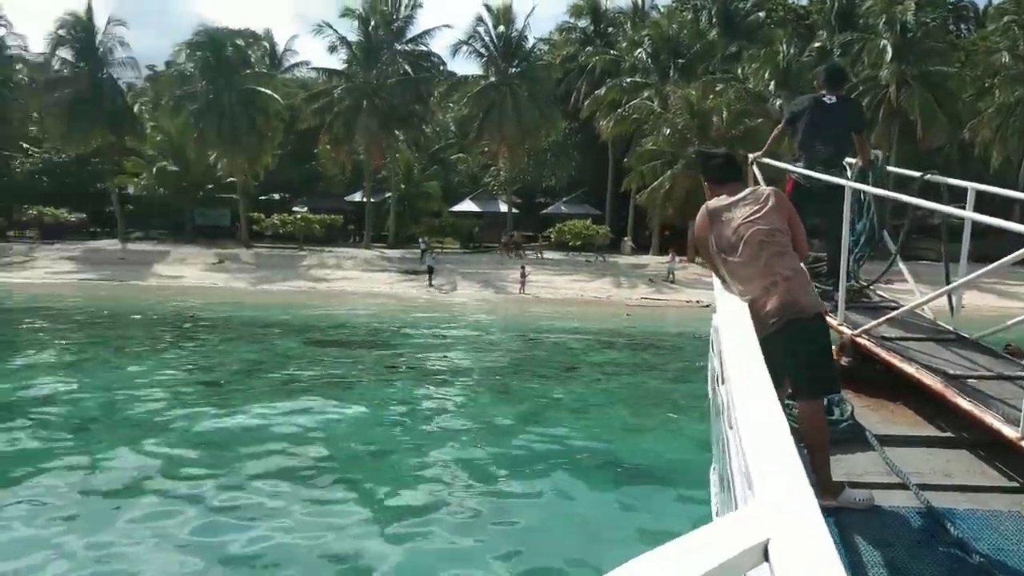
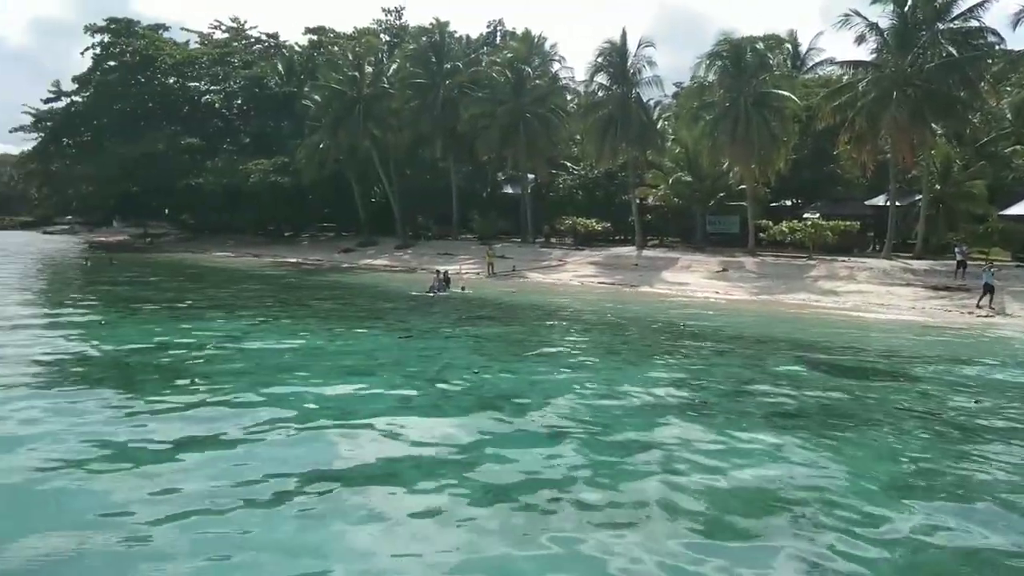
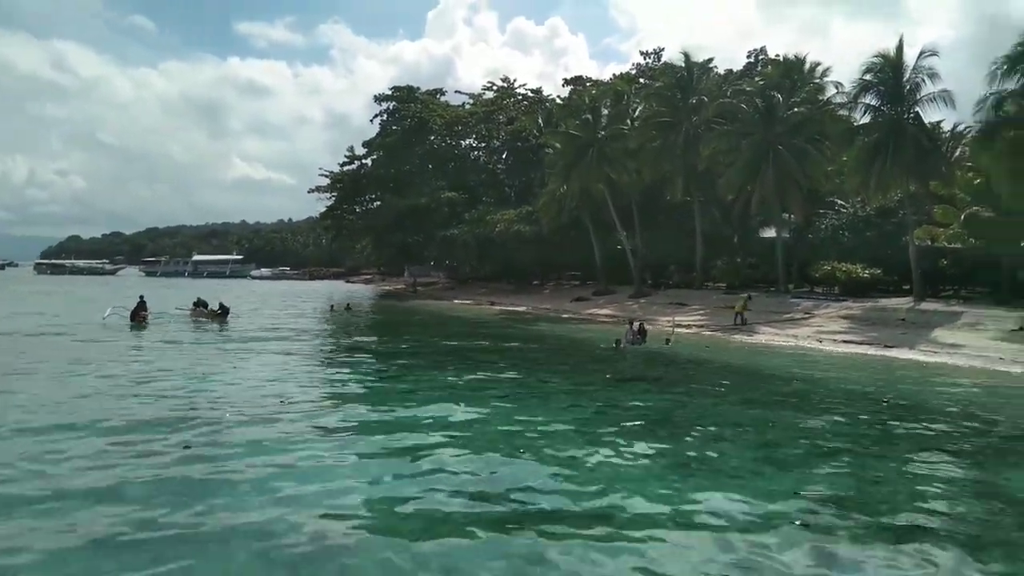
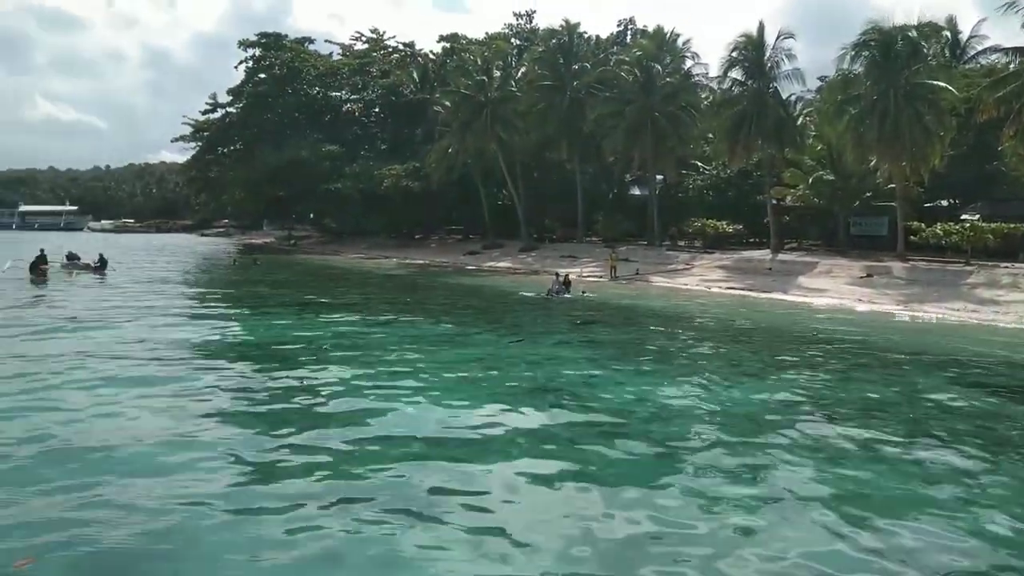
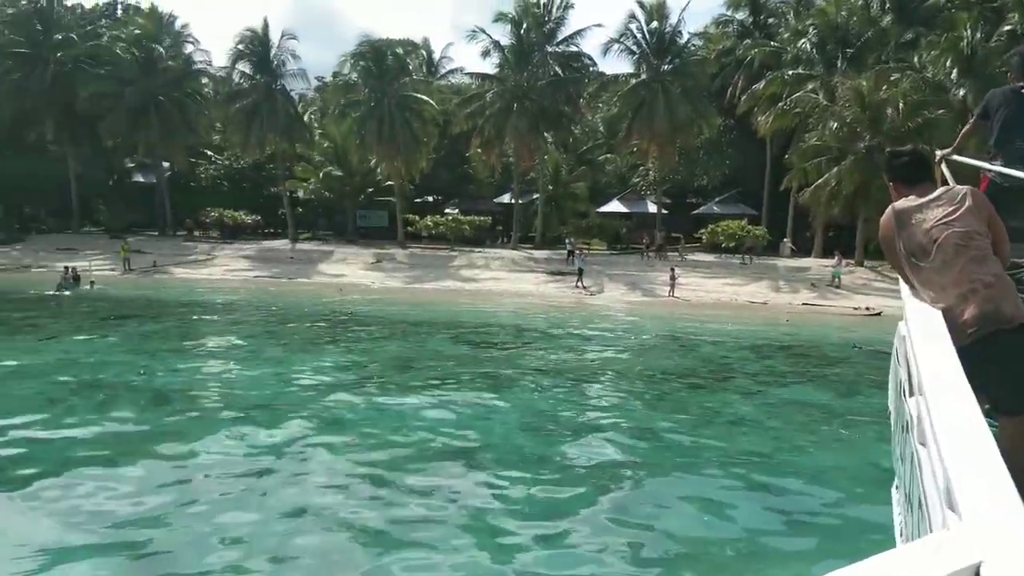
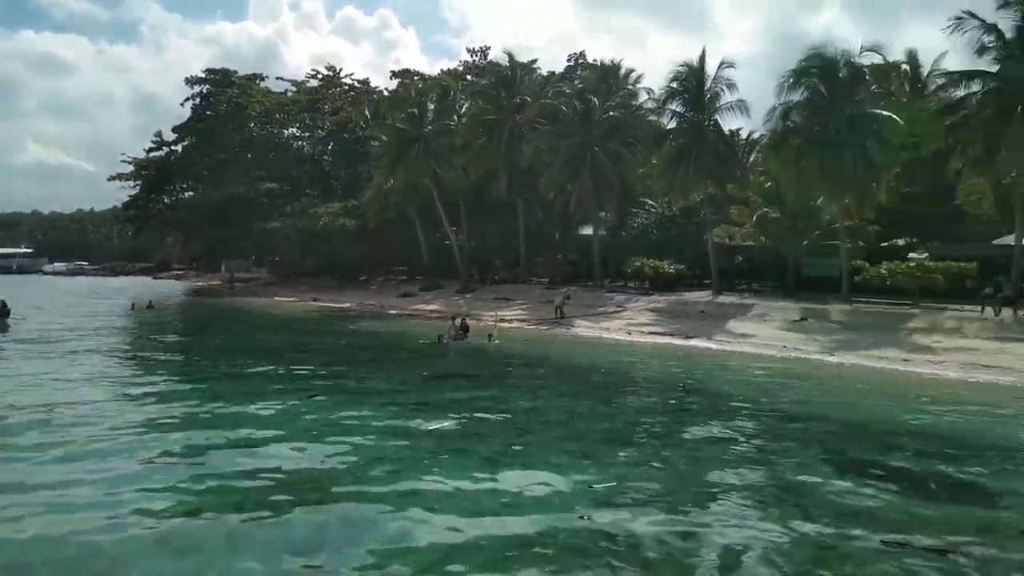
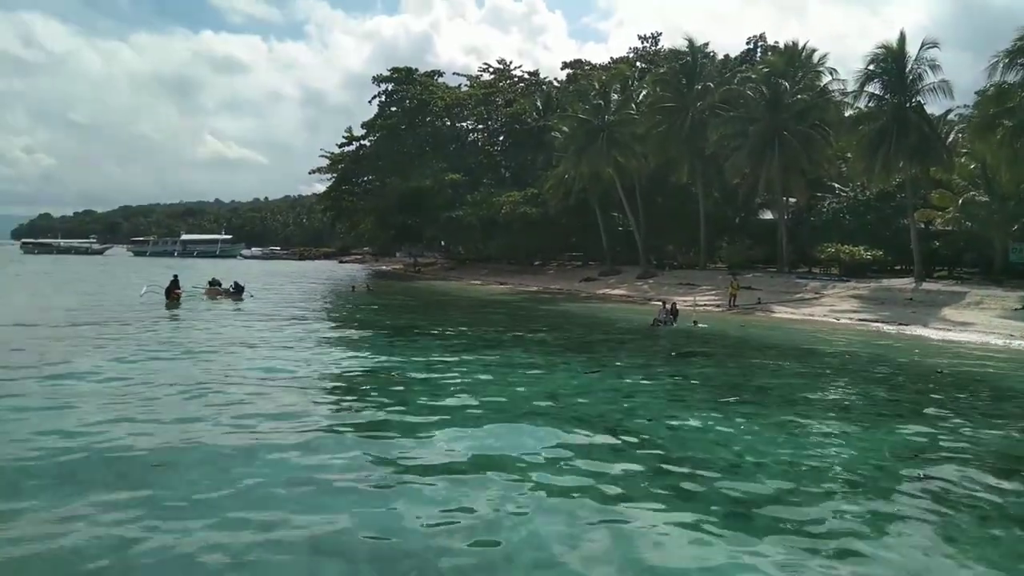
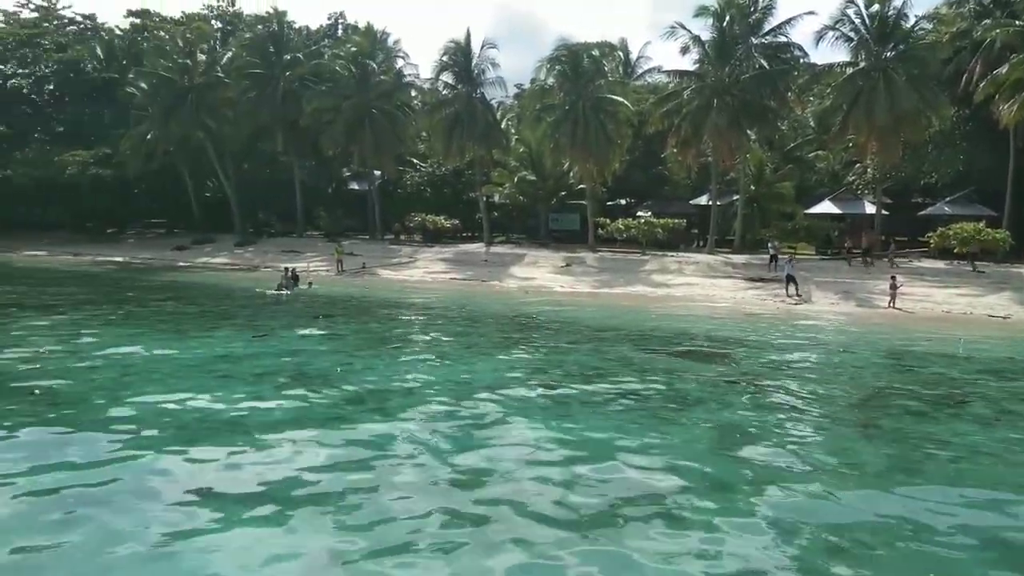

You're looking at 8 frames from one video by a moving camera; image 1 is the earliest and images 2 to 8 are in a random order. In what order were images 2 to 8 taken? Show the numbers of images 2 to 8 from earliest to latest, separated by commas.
5, 8, 2, 4, 7, 3, 6
